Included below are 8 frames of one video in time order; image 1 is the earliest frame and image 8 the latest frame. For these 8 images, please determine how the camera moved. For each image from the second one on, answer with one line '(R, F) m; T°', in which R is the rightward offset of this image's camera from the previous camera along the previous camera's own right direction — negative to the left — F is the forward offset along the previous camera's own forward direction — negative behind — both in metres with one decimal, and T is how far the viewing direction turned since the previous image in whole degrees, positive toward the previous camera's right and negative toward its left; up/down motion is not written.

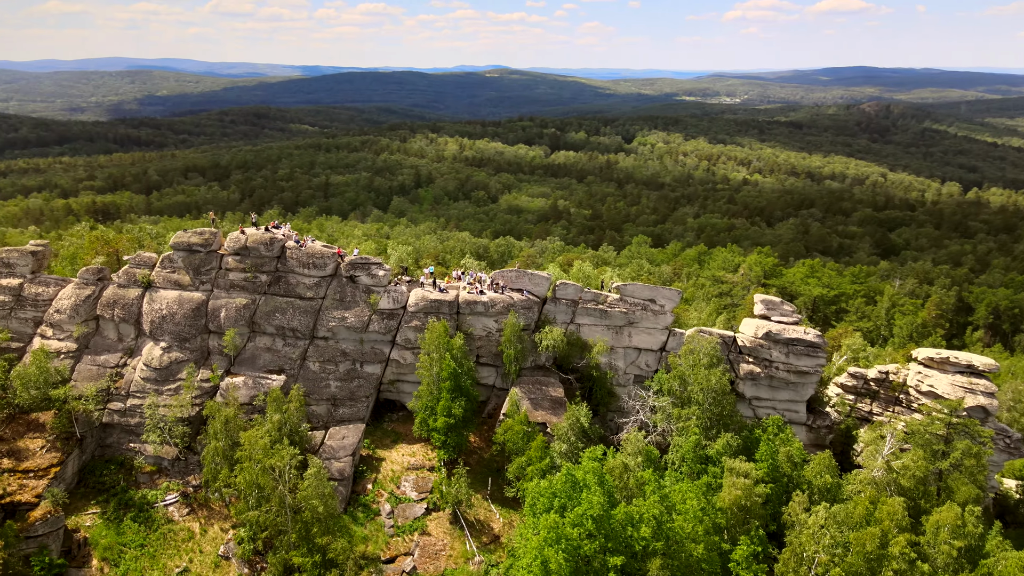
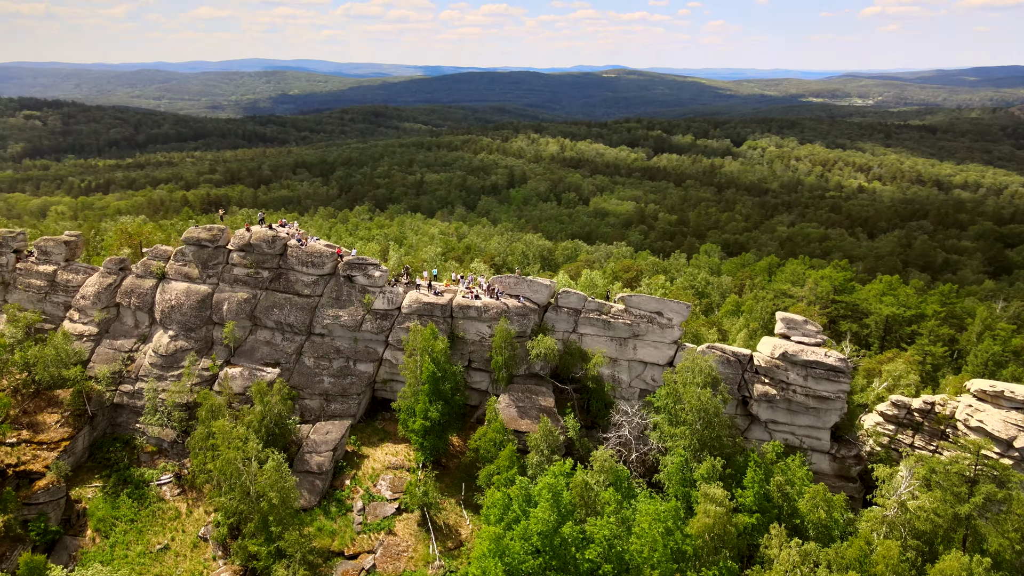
(+4.8, +0.6) m; -8°
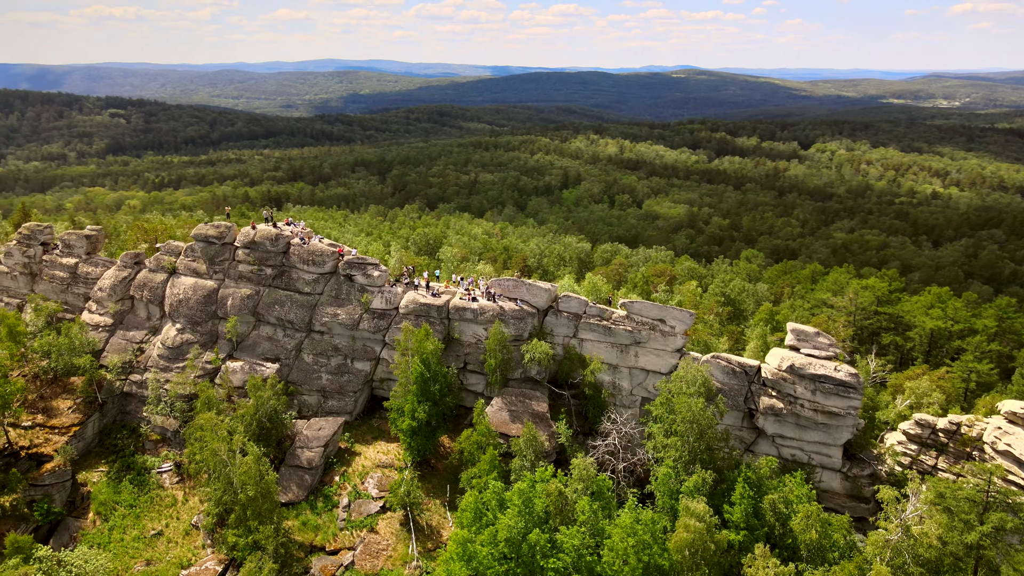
(+2.8, +0.3) m; -5°
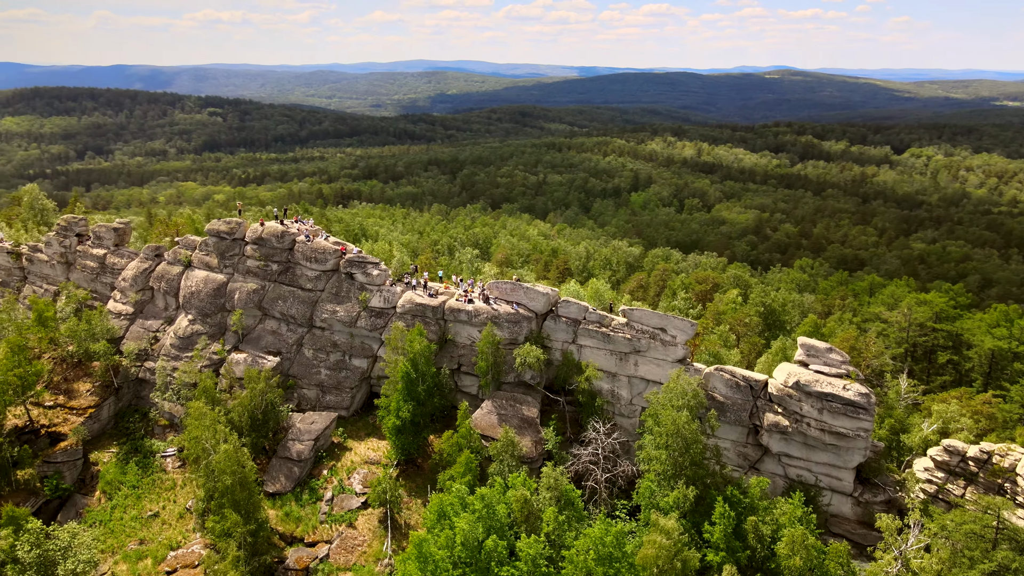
(+3.5, +0.4) m; -6°
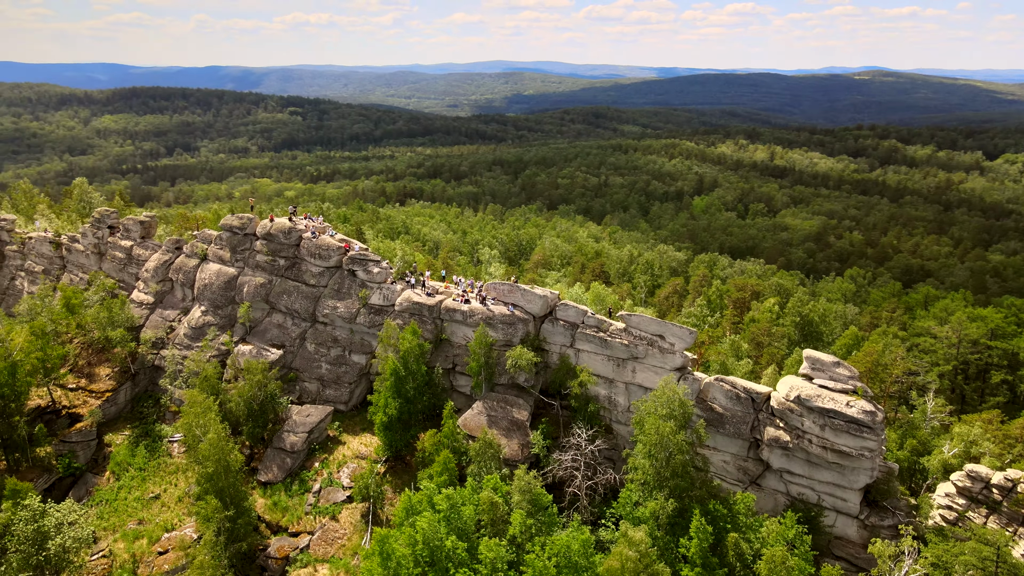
(+3.2, +0.3) m; -5°
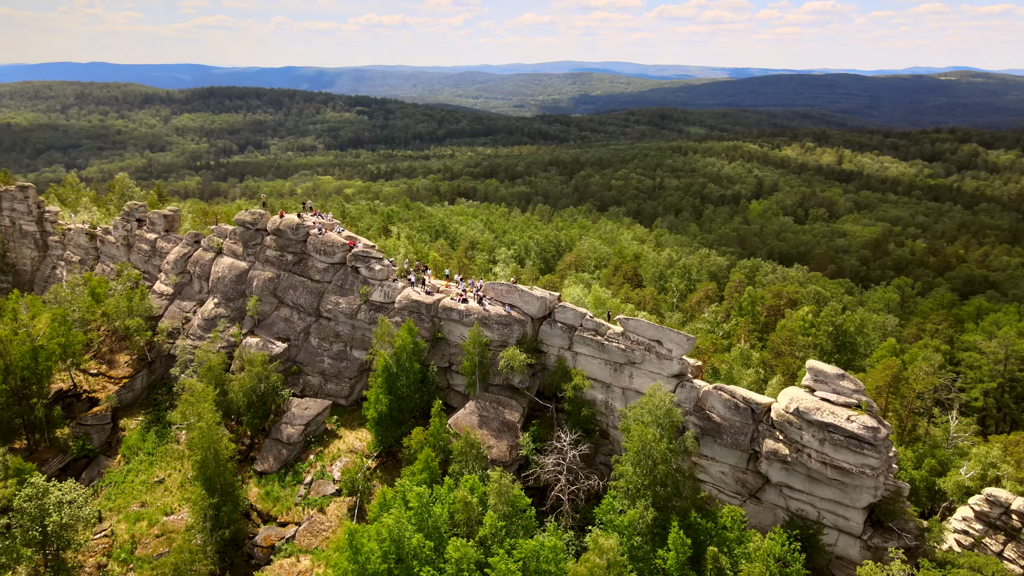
(+2.8, +0.3) m; -5°
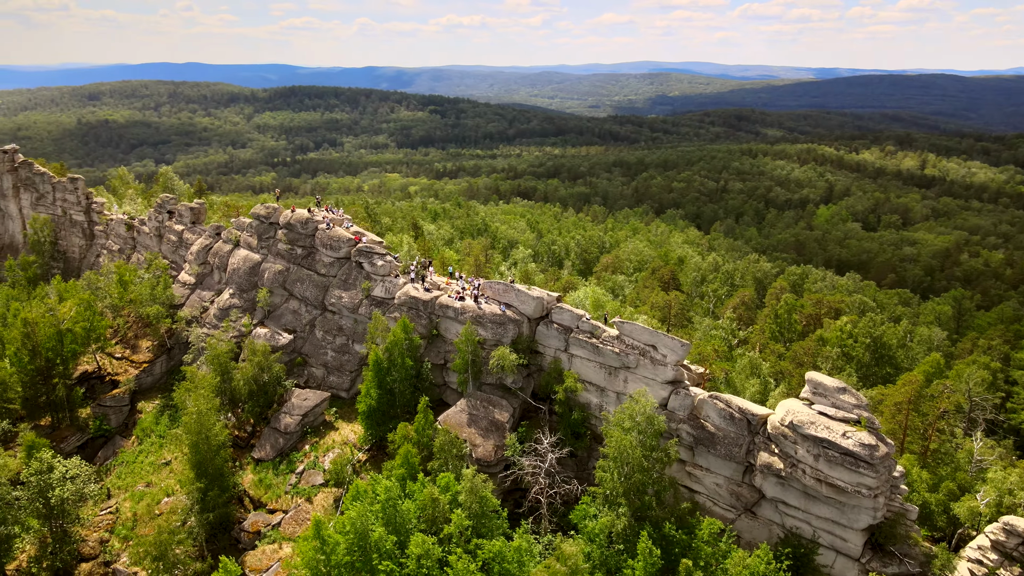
(+3.1, +0.3) m; -5°
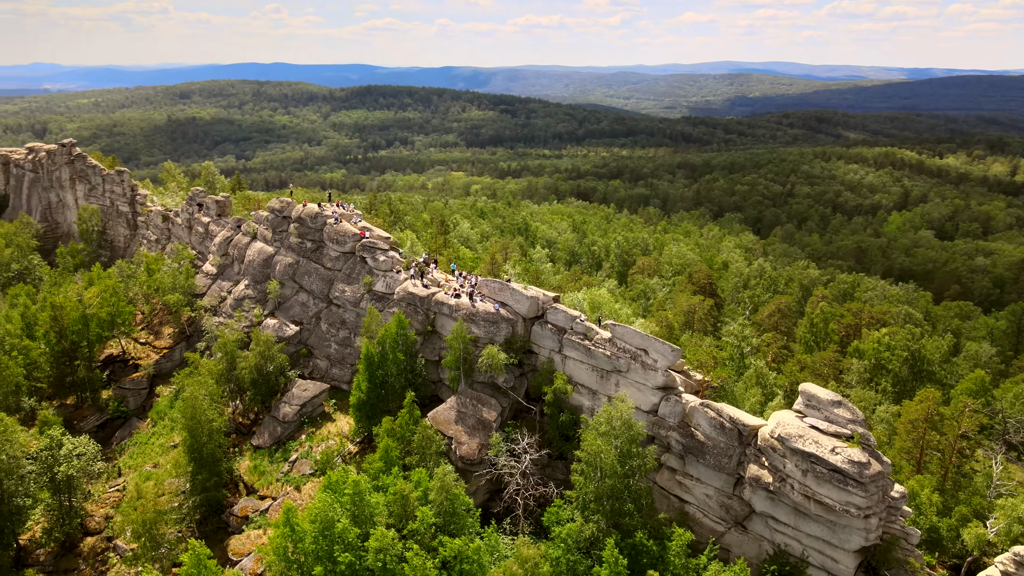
(+3.1, +0.3) m; -5°
